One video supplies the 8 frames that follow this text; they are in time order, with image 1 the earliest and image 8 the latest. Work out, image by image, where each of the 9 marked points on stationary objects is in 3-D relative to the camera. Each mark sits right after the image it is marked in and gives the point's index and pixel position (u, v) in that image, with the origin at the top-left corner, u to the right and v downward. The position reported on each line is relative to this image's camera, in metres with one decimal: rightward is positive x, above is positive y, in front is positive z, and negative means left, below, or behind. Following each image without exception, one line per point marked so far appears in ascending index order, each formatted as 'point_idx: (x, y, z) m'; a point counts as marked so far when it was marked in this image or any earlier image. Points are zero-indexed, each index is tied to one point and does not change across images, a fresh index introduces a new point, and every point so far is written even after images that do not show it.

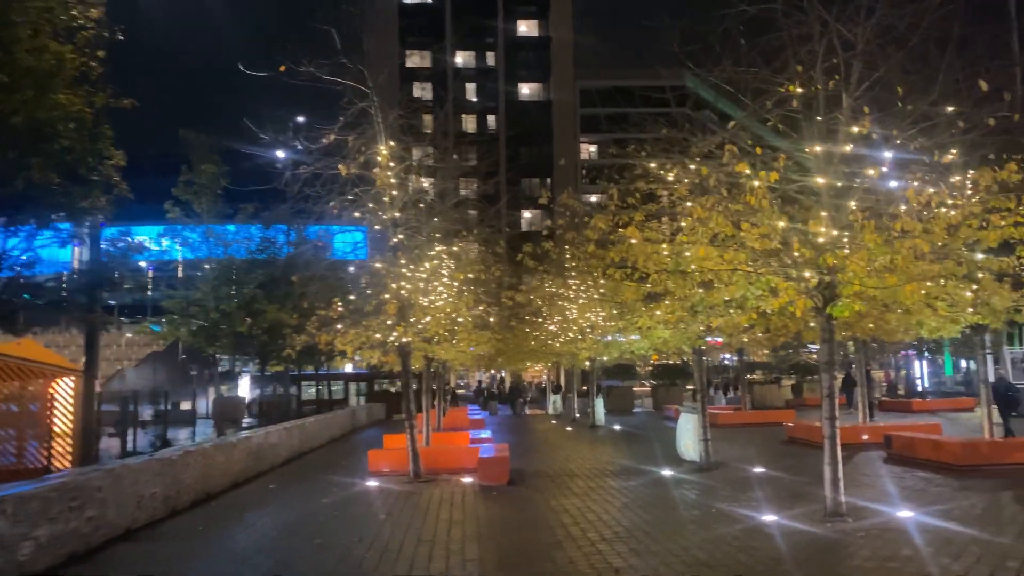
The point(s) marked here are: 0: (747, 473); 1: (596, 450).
0: (+4.1, -3.3, +14.5) m
1: (+2.0, -3.8, +19.5) m
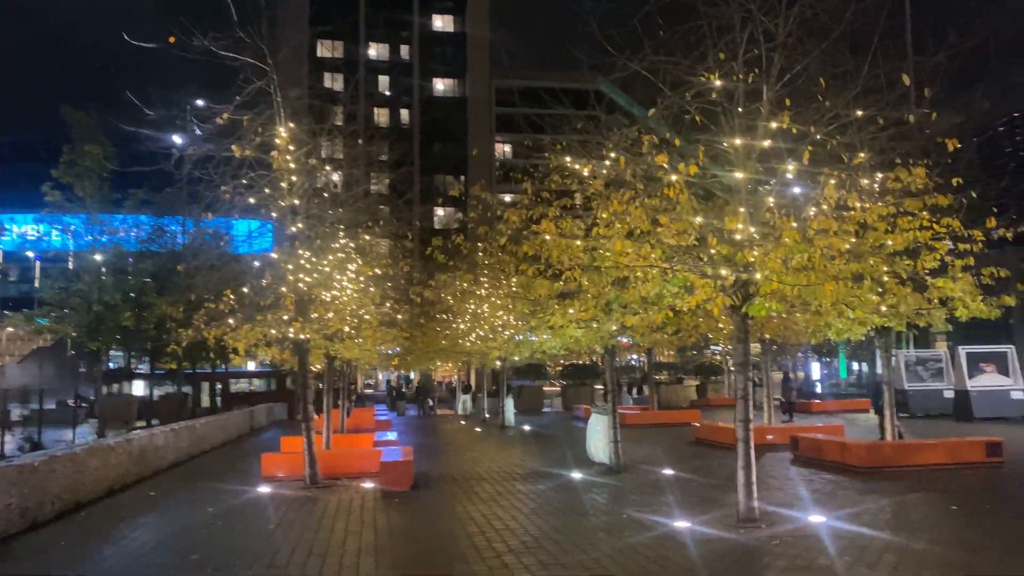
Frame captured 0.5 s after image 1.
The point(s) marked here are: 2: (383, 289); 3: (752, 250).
0: (+2.5, -3.2, +14.2) m
1: (-0.2, -3.8, +18.9) m
2: (-3.1, 0.0, +19.8) m
3: (+2.7, +0.4, +9.3) m
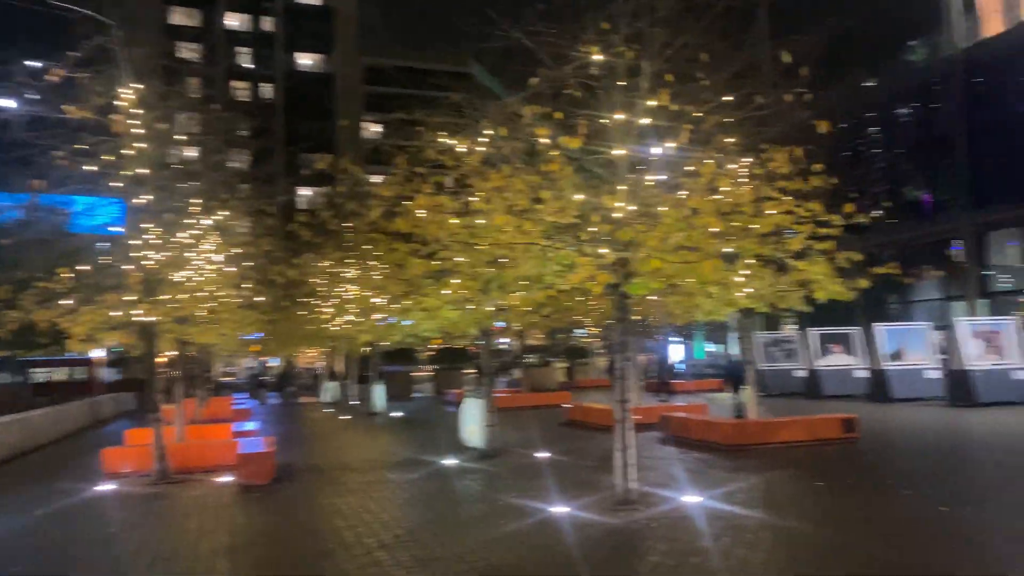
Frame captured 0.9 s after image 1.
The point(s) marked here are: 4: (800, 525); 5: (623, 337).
0: (+0.3, -2.9, +14.0) m
1: (-3.0, -3.3, +18.2) m
2: (-6.0, +0.4, +18.5) m
3: (+1.3, +0.7, +9.1) m
4: (+2.9, -2.4, +8.4) m
5: (+1.3, -0.6, +9.9) m
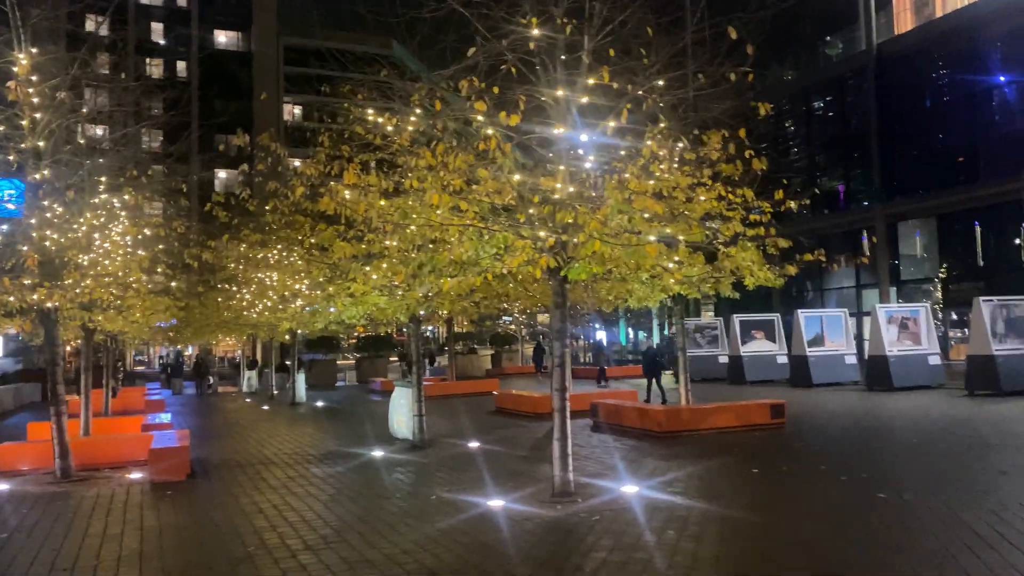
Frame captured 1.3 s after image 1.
0: (-0.8, -2.7, +13.6) m
1: (-4.5, -3.0, +17.5) m
2: (-7.5, +0.7, +17.5) m
3: (+0.6, +0.8, +8.7) m
4: (+2.3, -2.2, +8.2) m
5: (+0.6, -0.4, +9.5) m
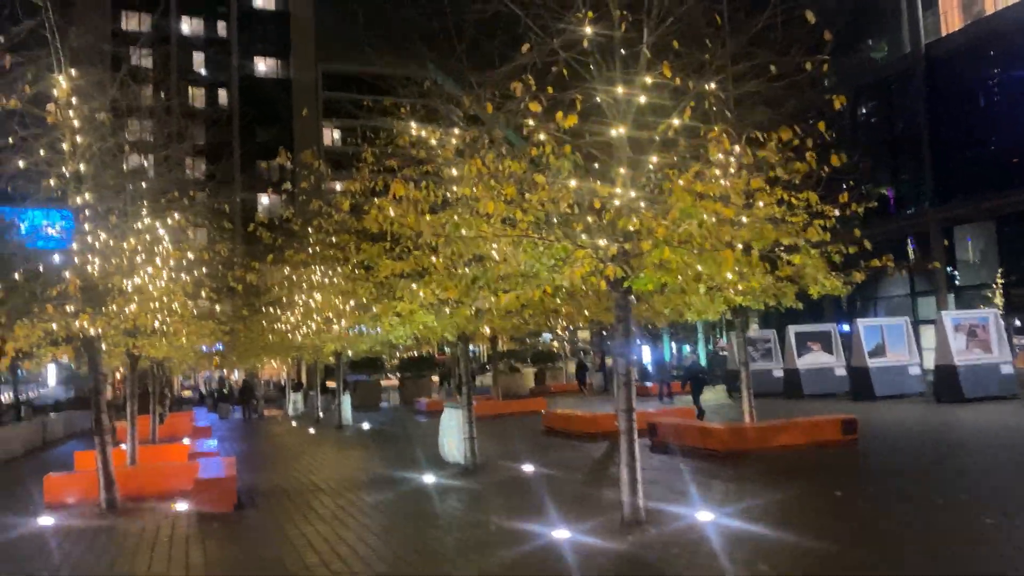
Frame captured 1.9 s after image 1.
0: (+0.1, -2.9, +13.0) m
1: (-3.4, -3.5, +17.0) m
2: (-6.5, +0.2, +17.2) m
3: (+1.2, +0.7, +8.1) m
4: (+2.9, -2.3, +7.5) m
5: (+1.2, -0.5, +8.9) m
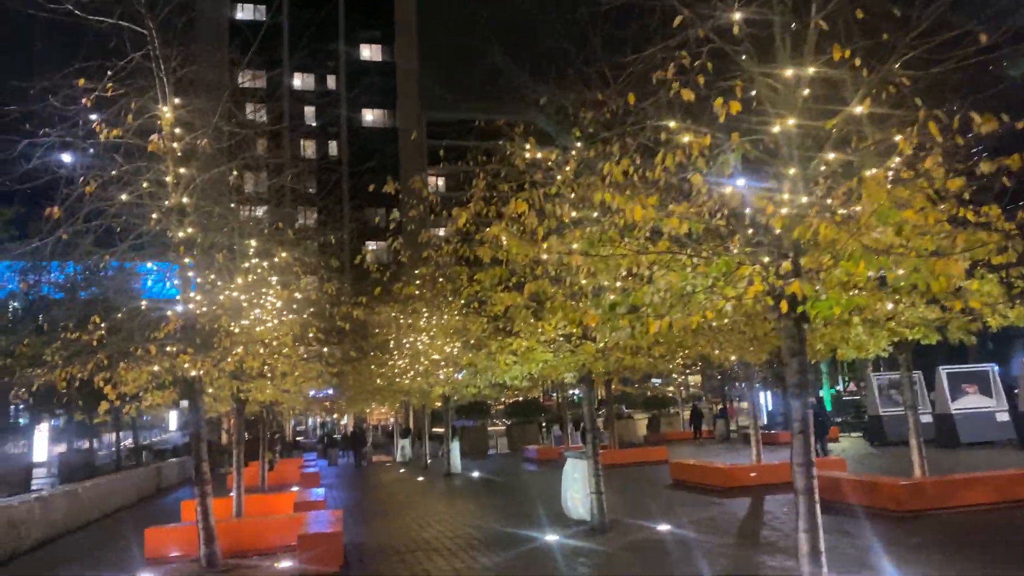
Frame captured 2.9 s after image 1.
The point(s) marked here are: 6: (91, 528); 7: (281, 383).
0: (+1.9, -3.4, +11.4) m
1: (-1.1, -4.2, +15.8) m
2: (-4.1, -0.6, +16.6) m
3: (+2.4, +0.5, +6.7) m
4: (+4.0, -2.4, +5.6) m
5: (+2.5, -0.8, +7.3) m
6: (-8.2, -4.7, +16.1) m
7: (-4.5, -1.8, +16.1) m
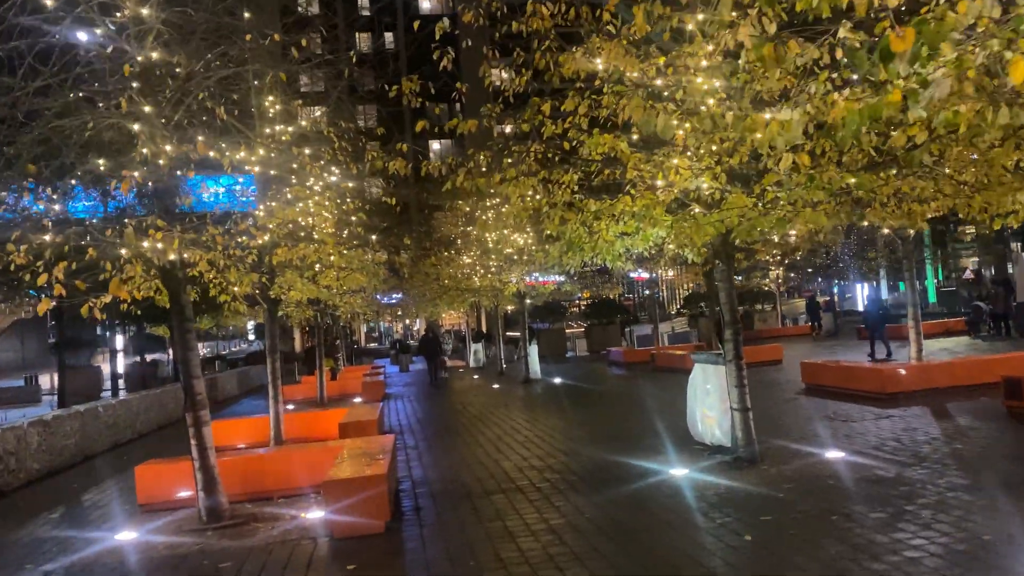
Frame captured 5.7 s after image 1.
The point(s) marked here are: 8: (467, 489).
0: (+3.1, -1.7, +8.1) m
1: (+0.4, -2.1, +12.8) m
2: (-2.7, +1.5, +13.5) m
3: (+3.0, +1.6, +2.9) m
4: (+4.6, -1.4, +2.1) m
5: (+3.2, +0.4, +3.7) m
6: (-6.6, -2.8, +13.8) m
7: (-3.0, +0.2, +13.1) m
8: (-0.4, -2.0, +8.5) m
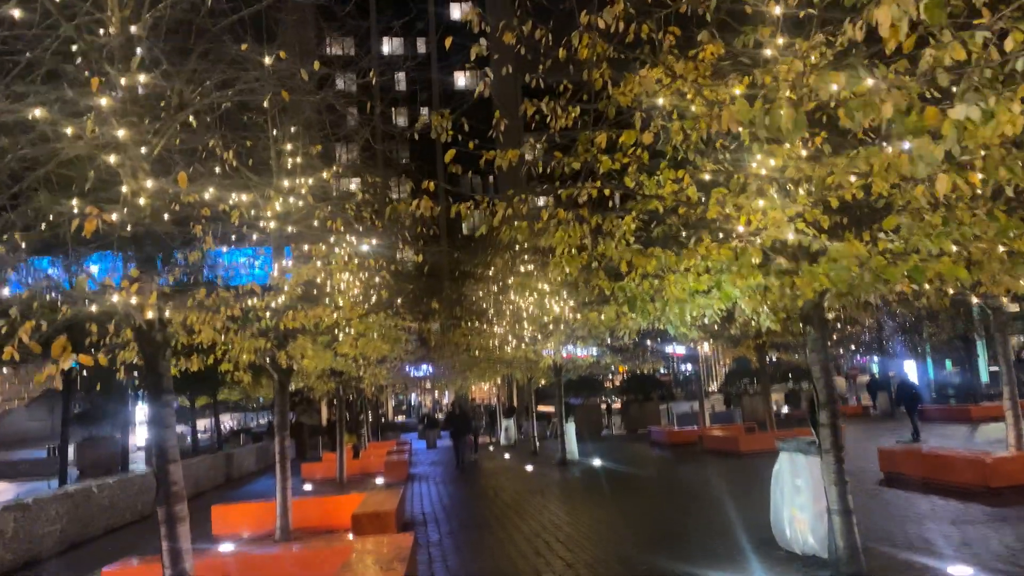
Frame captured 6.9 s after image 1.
0: (+3.4, -2.3, +6.4) m
1: (+1.0, -3.1, +11.1) m
2: (-2.1, +0.5, +12.2) m
3: (+3.2, +1.5, +1.5) m
4: (+4.8, -1.4, +0.4) m
5: (+3.4, +0.2, +2.2) m
6: (-6.0, -3.8, +12.3) m
7: (-2.5, -0.8, +11.8) m
8: (-0.1, -2.6, +6.9) m
